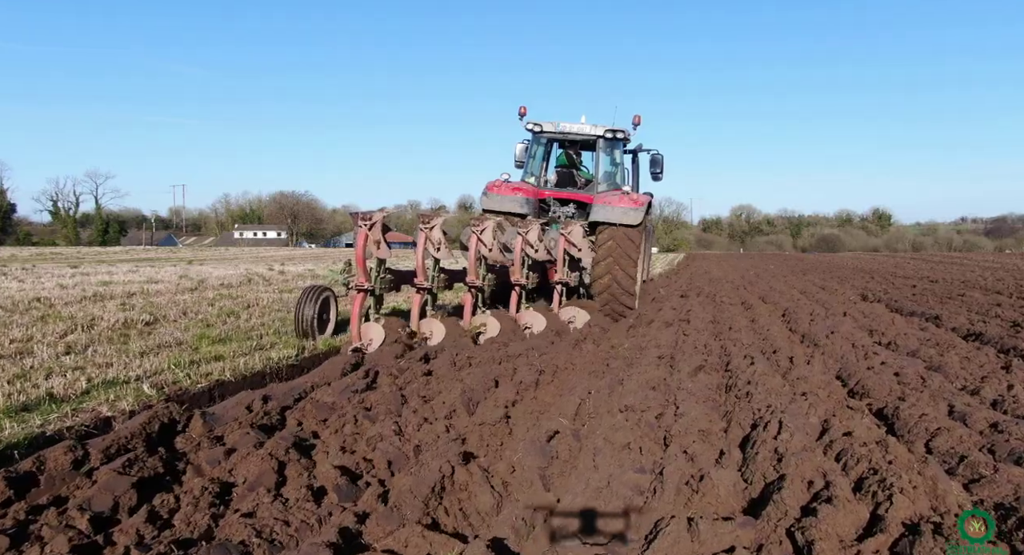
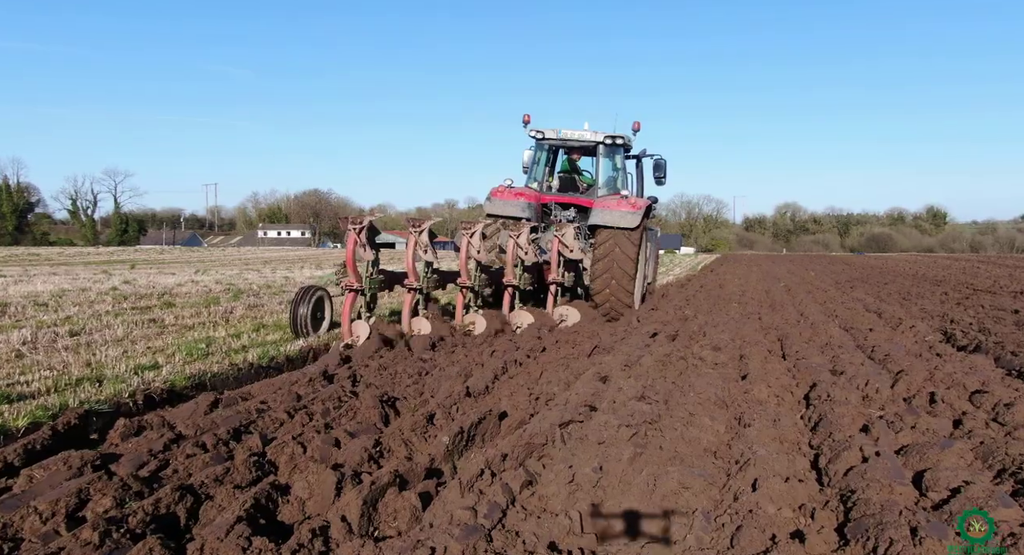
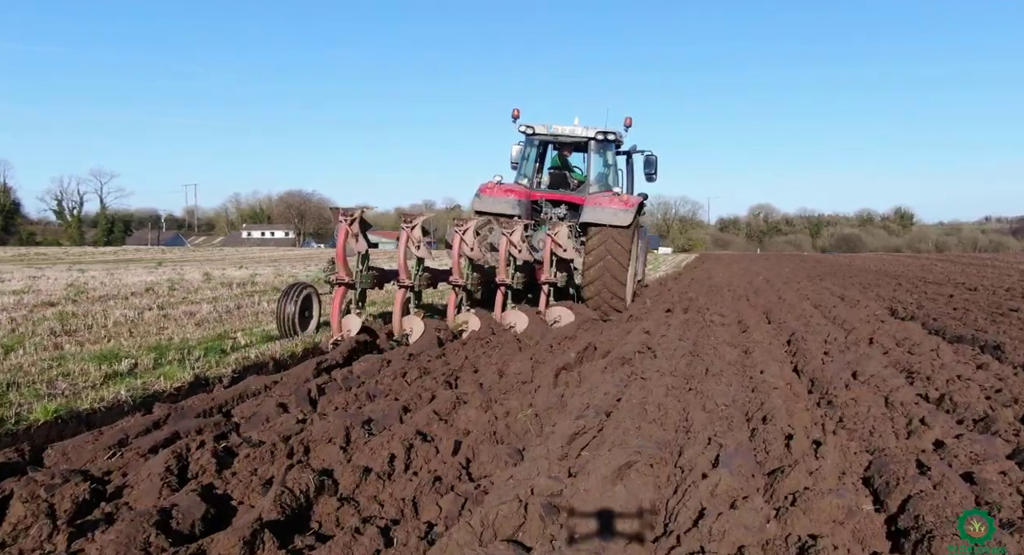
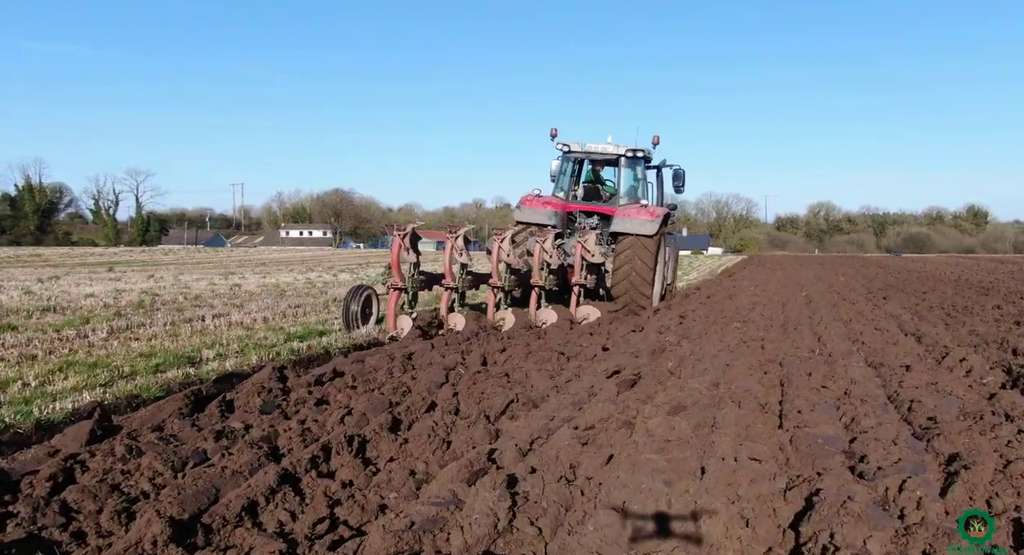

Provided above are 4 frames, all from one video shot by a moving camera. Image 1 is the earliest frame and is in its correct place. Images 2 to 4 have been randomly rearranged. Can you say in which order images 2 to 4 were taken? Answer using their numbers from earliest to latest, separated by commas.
3, 2, 4
